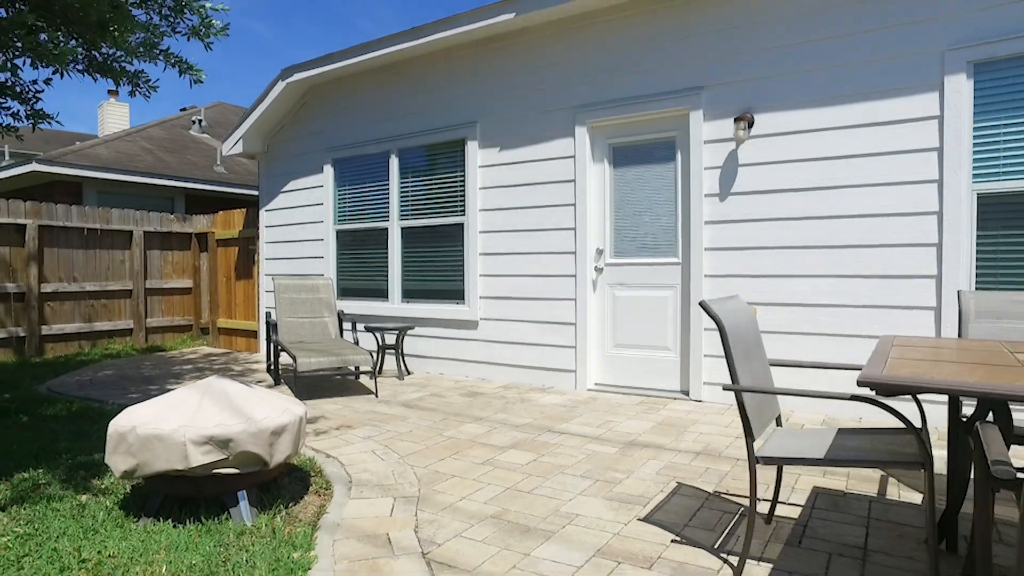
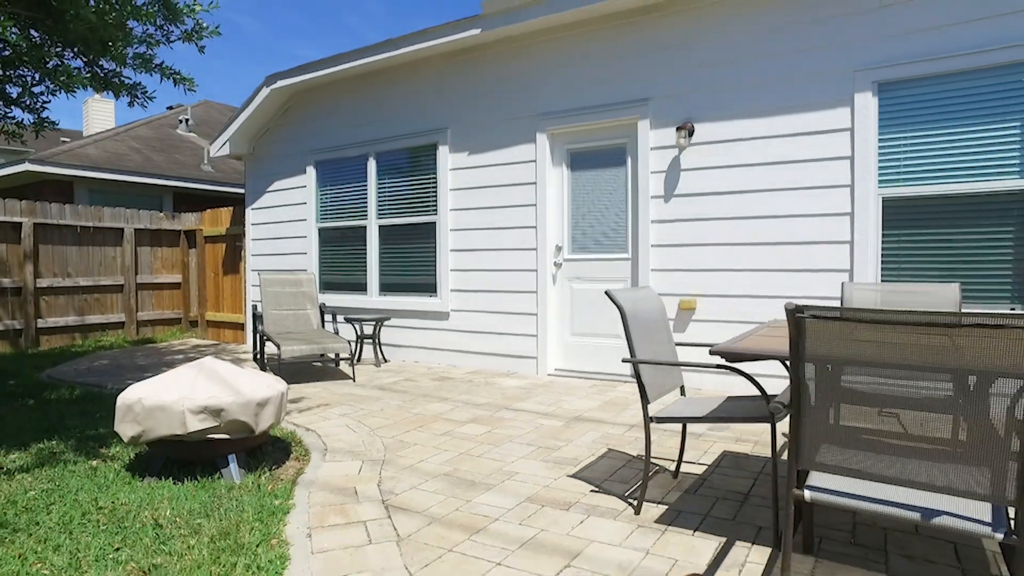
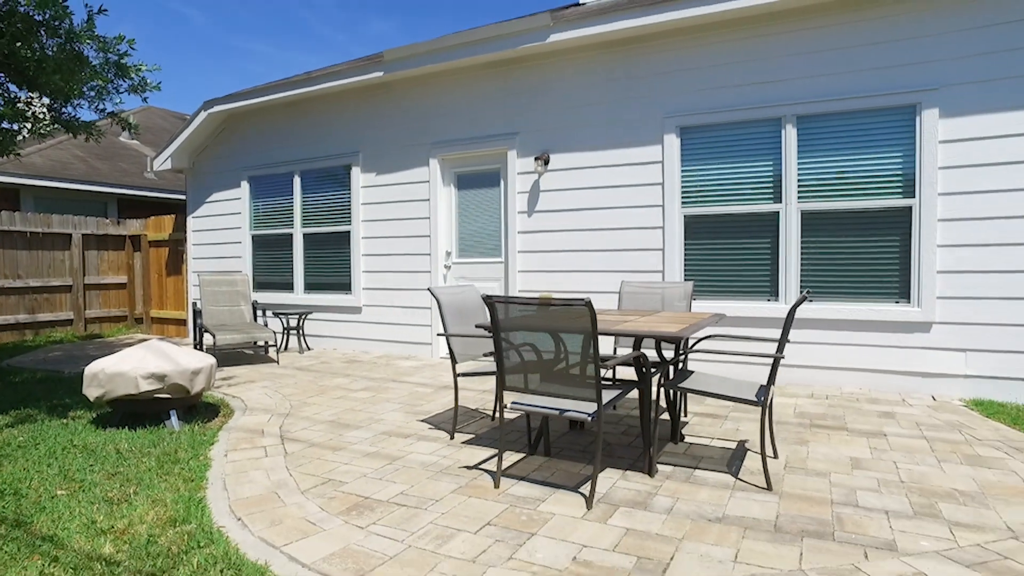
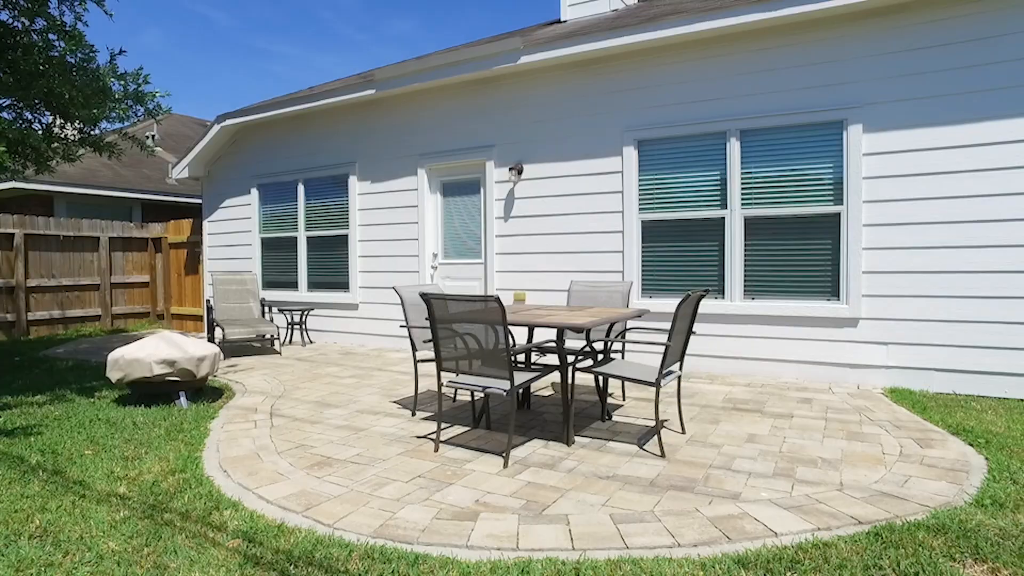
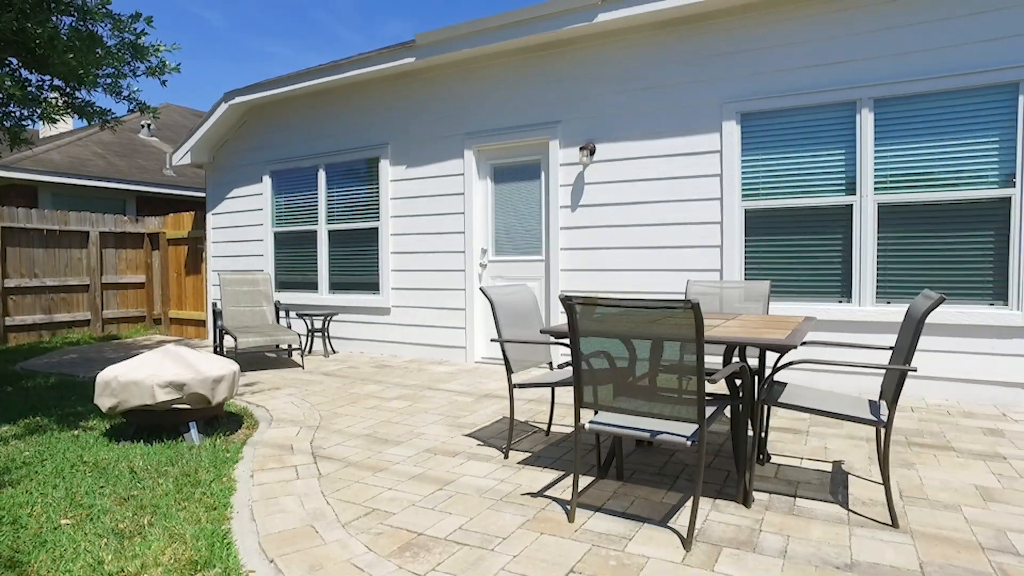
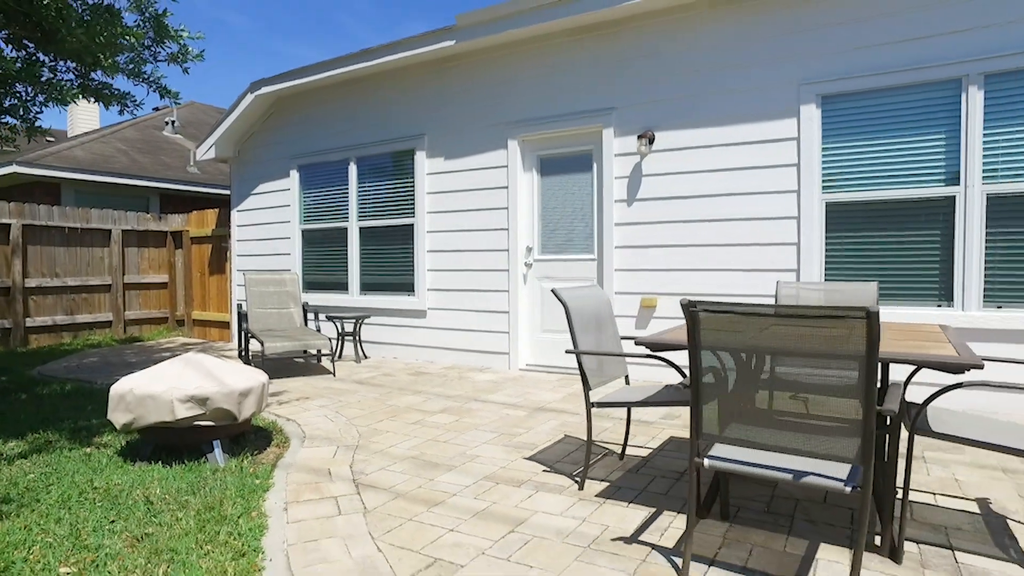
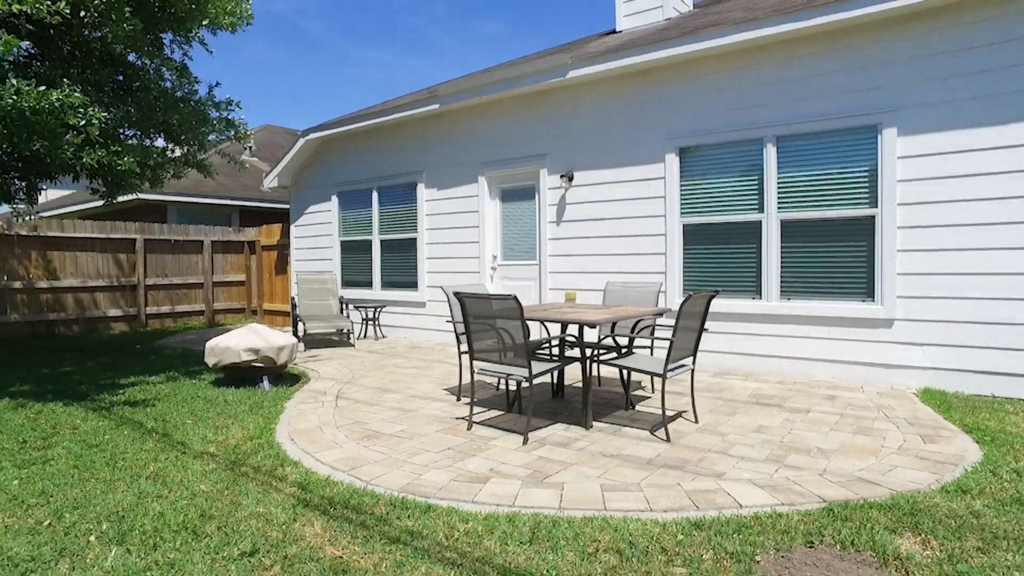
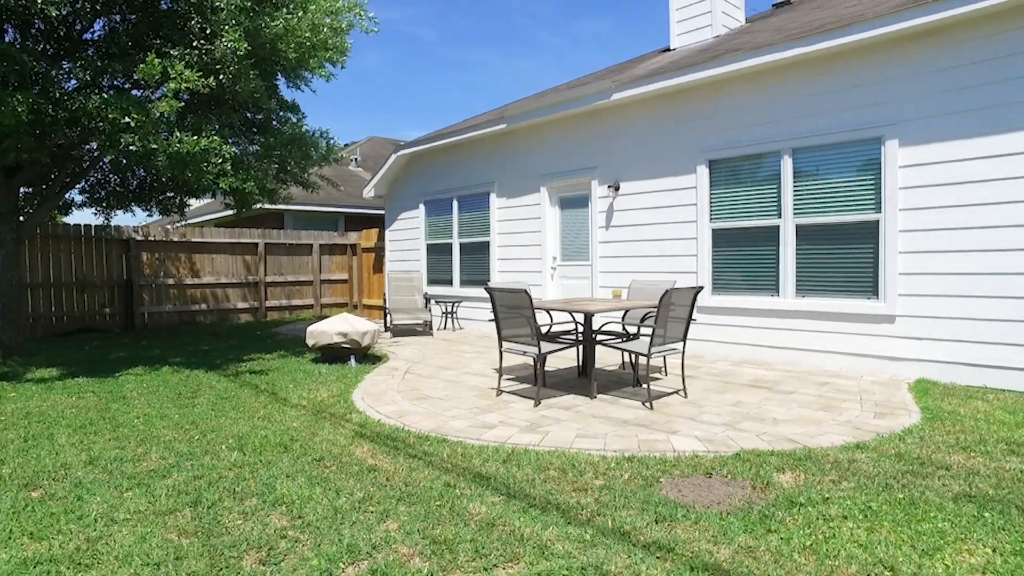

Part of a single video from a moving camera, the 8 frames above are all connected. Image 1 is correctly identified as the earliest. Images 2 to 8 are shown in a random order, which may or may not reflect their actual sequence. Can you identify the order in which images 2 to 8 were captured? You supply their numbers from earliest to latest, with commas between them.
2, 6, 5, 3, 4, 7, 8
